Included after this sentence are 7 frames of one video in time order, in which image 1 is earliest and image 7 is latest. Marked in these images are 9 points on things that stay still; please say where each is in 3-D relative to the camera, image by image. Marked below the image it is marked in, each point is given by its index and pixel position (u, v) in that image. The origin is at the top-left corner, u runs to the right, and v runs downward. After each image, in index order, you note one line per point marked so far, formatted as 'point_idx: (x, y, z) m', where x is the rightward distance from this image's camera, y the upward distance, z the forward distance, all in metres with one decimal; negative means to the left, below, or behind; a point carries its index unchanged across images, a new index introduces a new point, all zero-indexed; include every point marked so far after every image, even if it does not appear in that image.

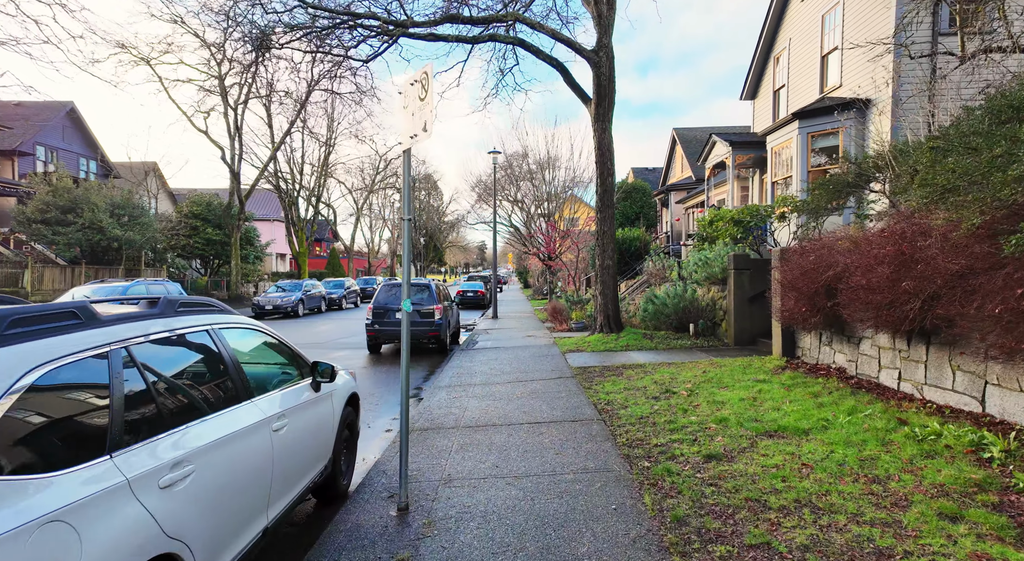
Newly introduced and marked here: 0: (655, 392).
0: (+1.7, -1.4, +7.1) m
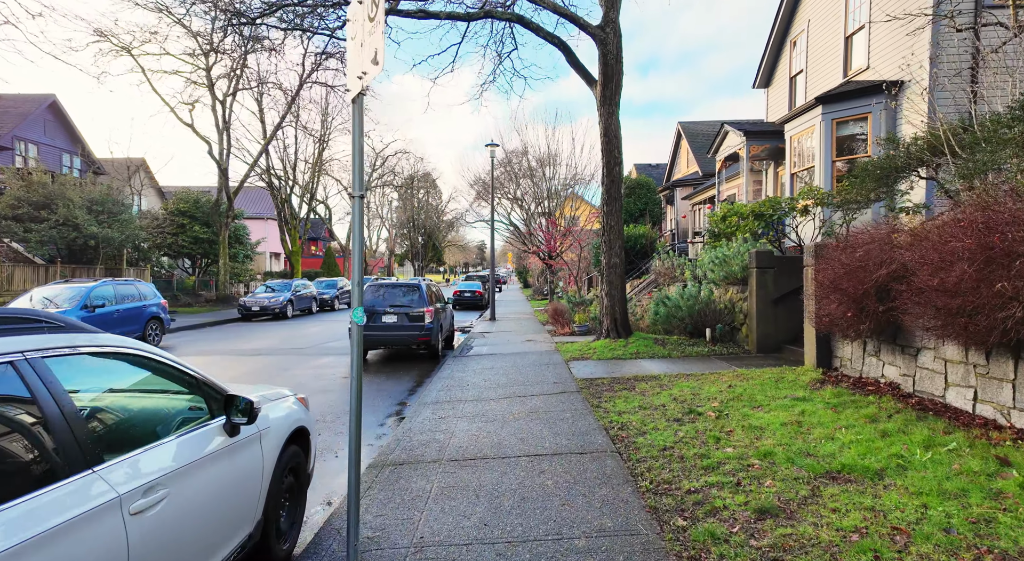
0: (+1.7, -1.4, +6.0) m
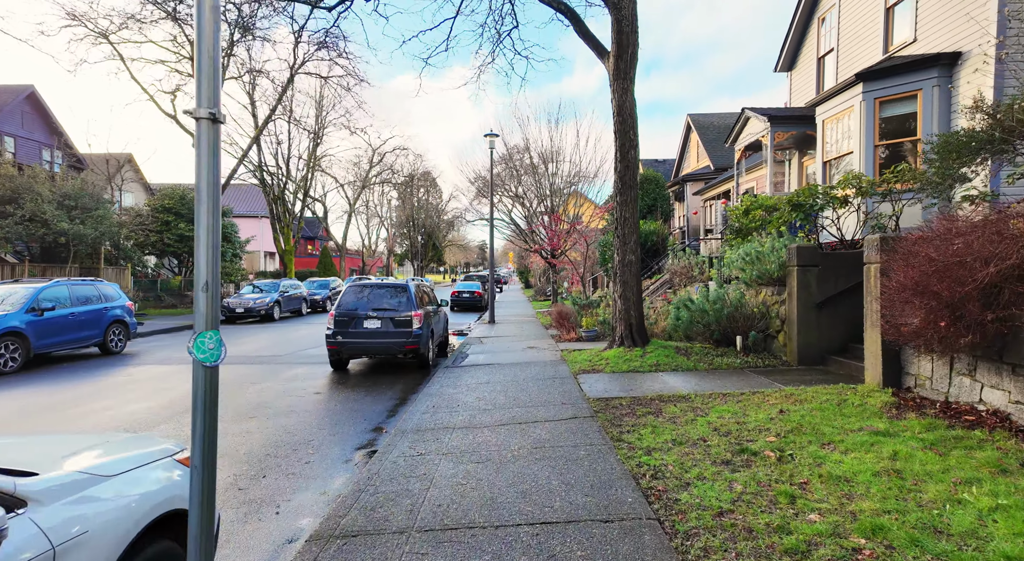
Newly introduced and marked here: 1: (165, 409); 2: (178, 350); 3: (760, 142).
0: (+1.7, -1.4, +4.6) m
1: (-4.3, -1.6, +7.2) m
2: (-8.0, -1.7, +13.8) m
3: (+6.5, +3.6, +15.4) m
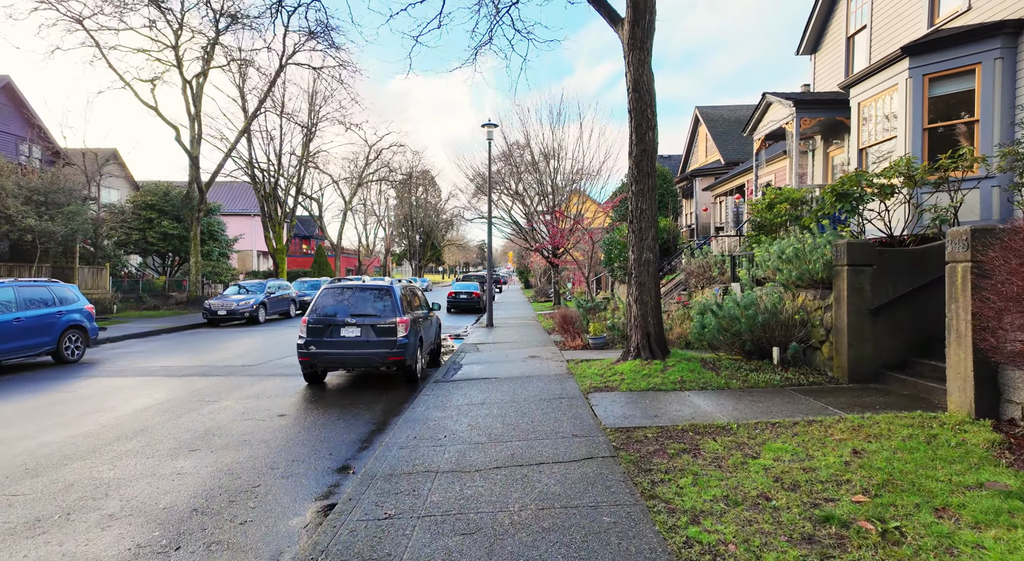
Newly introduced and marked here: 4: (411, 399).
0: (+1.7, -1.4, +3.4) m
1: (-4.3, -1.6, +6.0) m
2: (-8.0, -1.7, +12.6) m
3: (+6.5, +3.6, +14.1) m
4: (-1.4, -1.7, +8.2) m
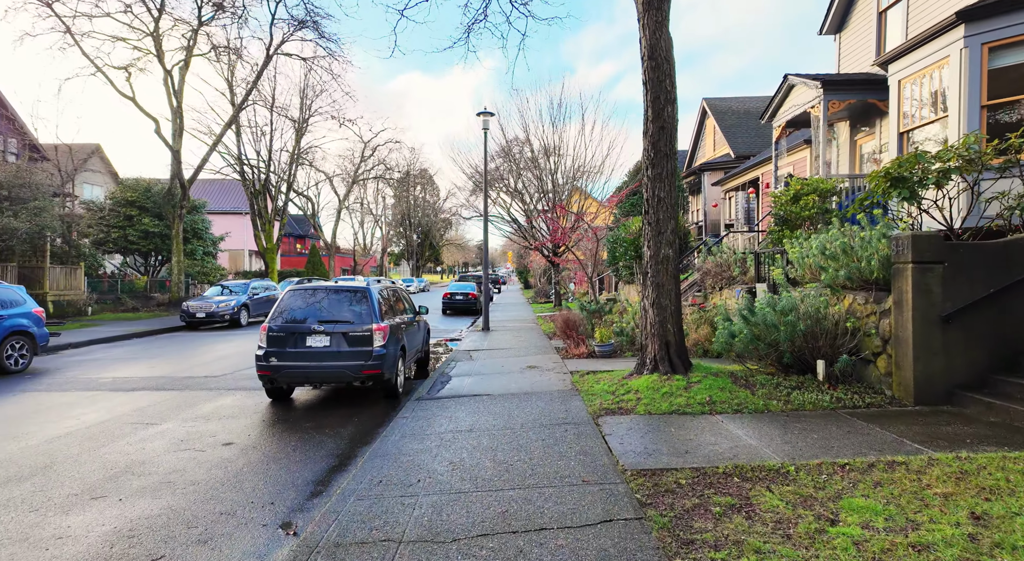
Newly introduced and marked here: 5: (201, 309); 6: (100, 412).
0: (+1.6, -1.4, +2.1) m
1: (-4.4, -1.6, +4.7) m
2: (-8.0, -1.7, +11.3) m
3: (+6.5, +3.6, +12.9) m
4: (-1.5, -1.7, +6.9) m
5: (-10.4, -0.9, +19.5) m
6: (-5.4, -1.7, +7.5) m
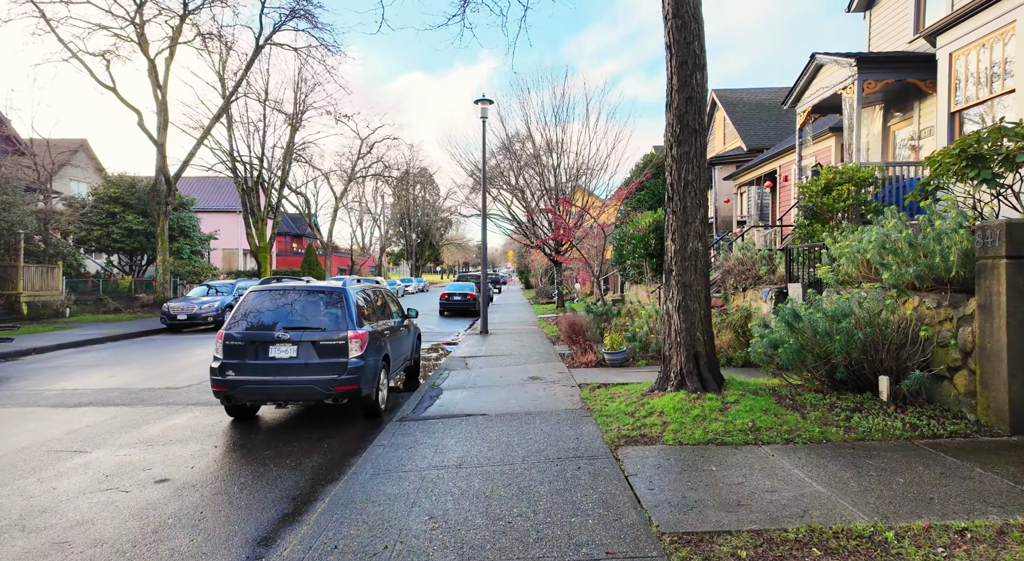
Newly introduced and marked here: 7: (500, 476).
0: (+1.6, -1.4, +1.0) m
1: (-4.4, -1.6, +3.6) m
2: (-8.0, -1.7, +10.2) m
3: (+6.5, +3.6, +11.7) m
4: (-1.5, -1.7, +5.8) m
5: (-10.4, -0.9, +18.4) m
6: (-5.4, -1.7, +6.4) m
7: (-0.1, -1.5, +4.3) m
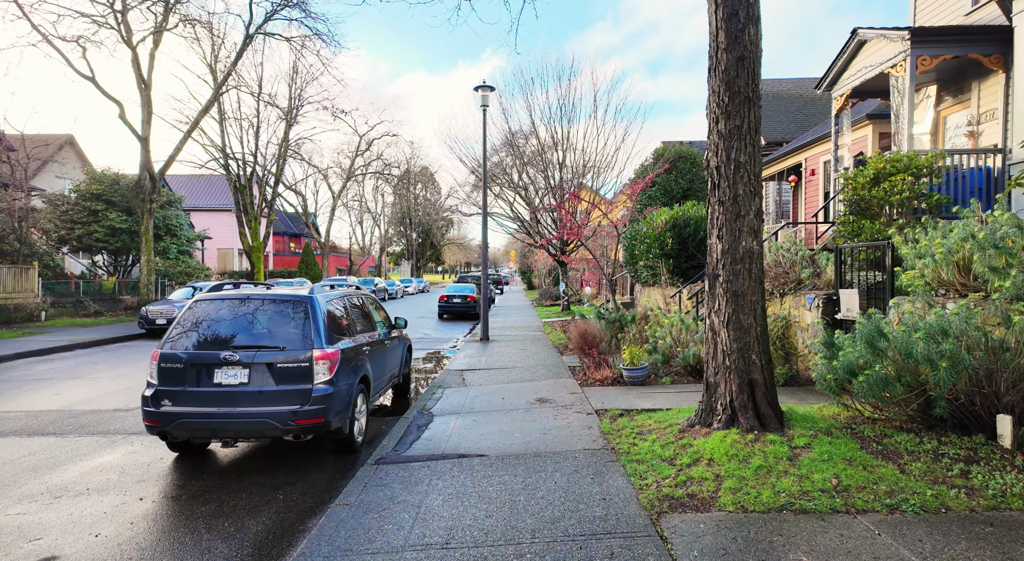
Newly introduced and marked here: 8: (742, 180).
0: (+1.6, -1.5, -0.2) m
1: (-4.4, -1.7, +2.4) m
2: (-8.0, -1.7, +9.0) m
3: (+6.5, +3.6, +10.5) m
4: (-1.5, -1.7, +4.6) m
5: (-10.3, -1.0, +17.2) m
6: (-5.3, -1.8, +5.2) m
7: (-0.1, -1.5, +3.1) m
8: (+1.9, +0.8, +4.7) m
